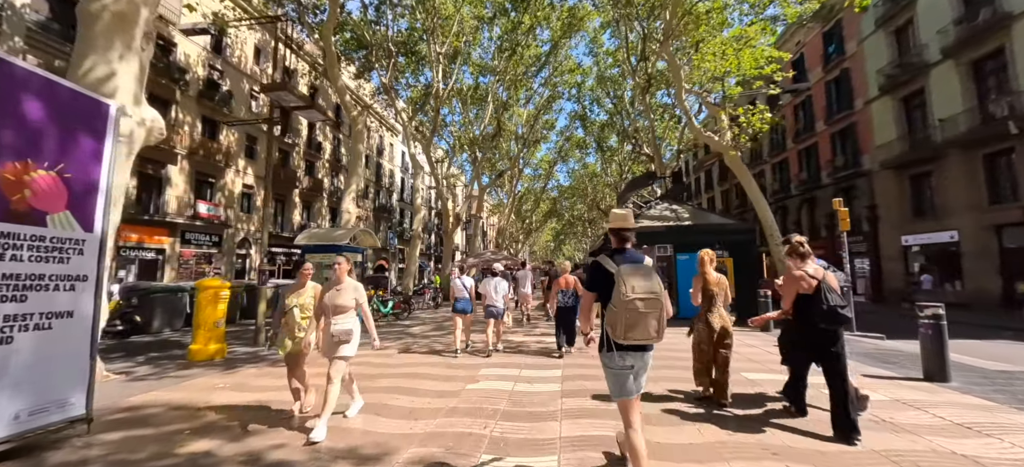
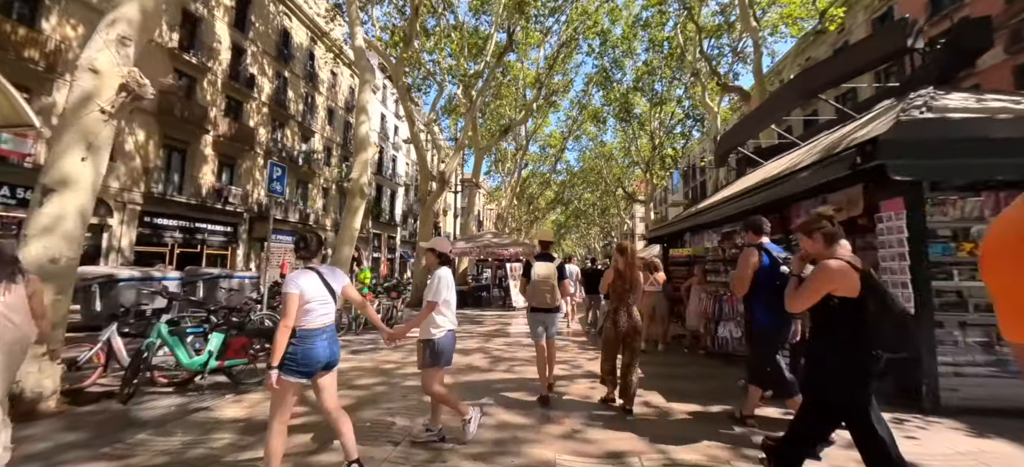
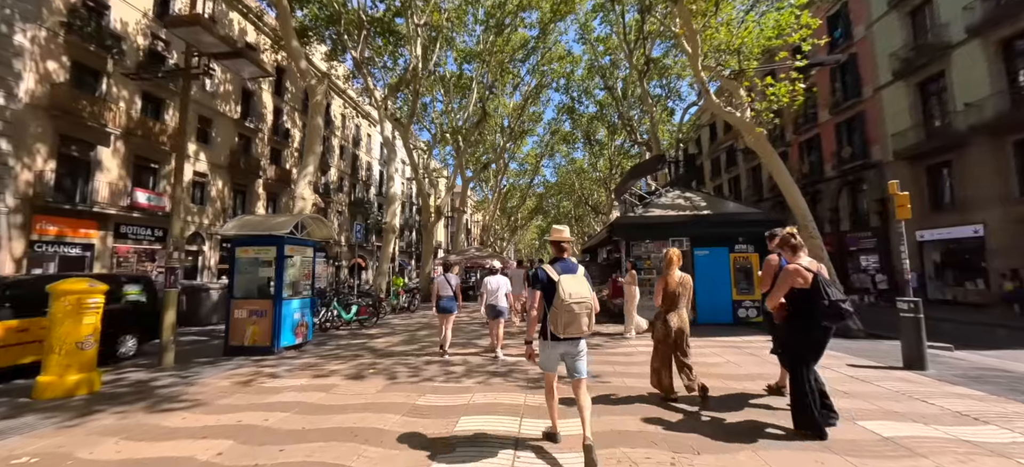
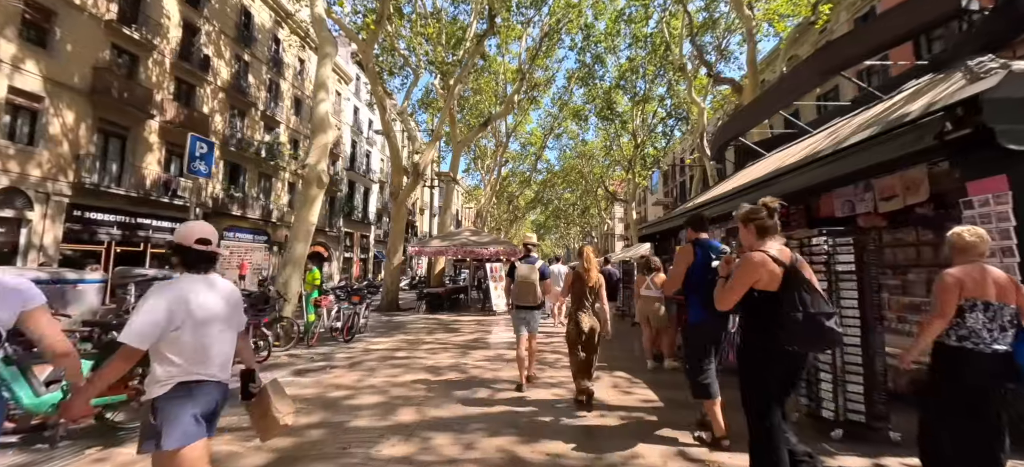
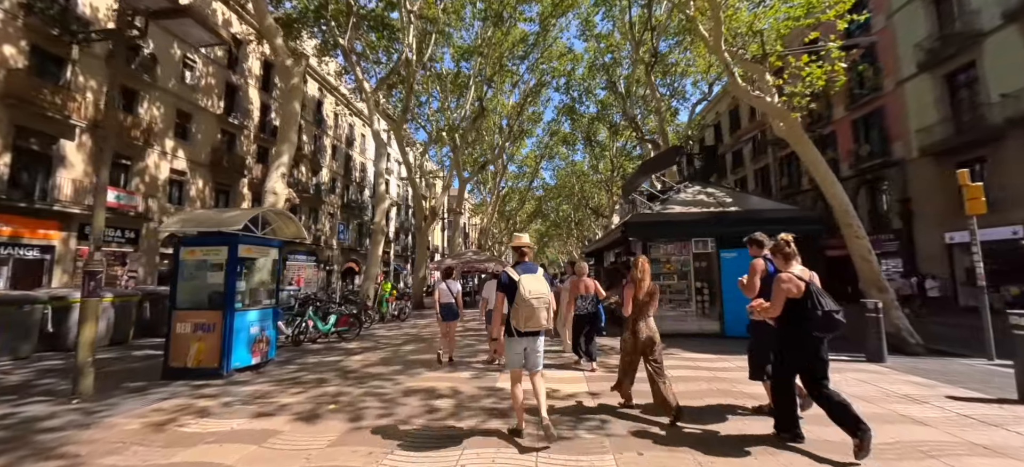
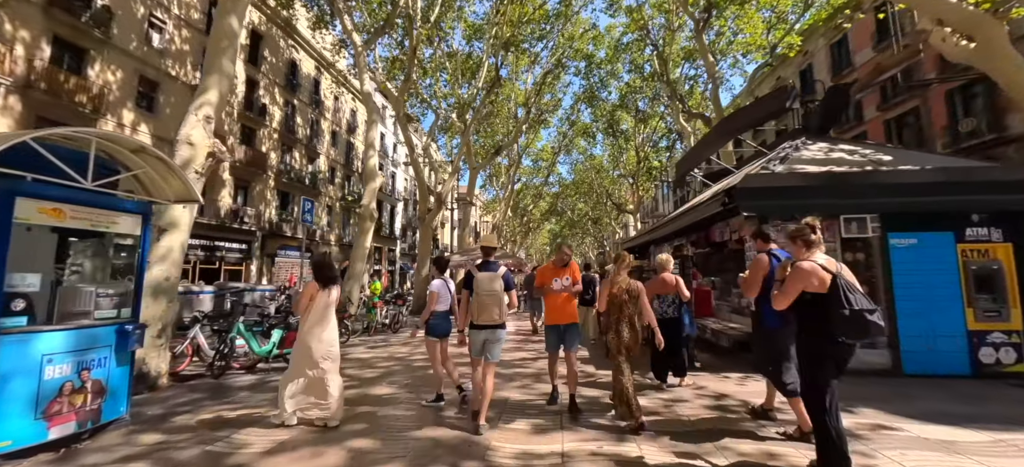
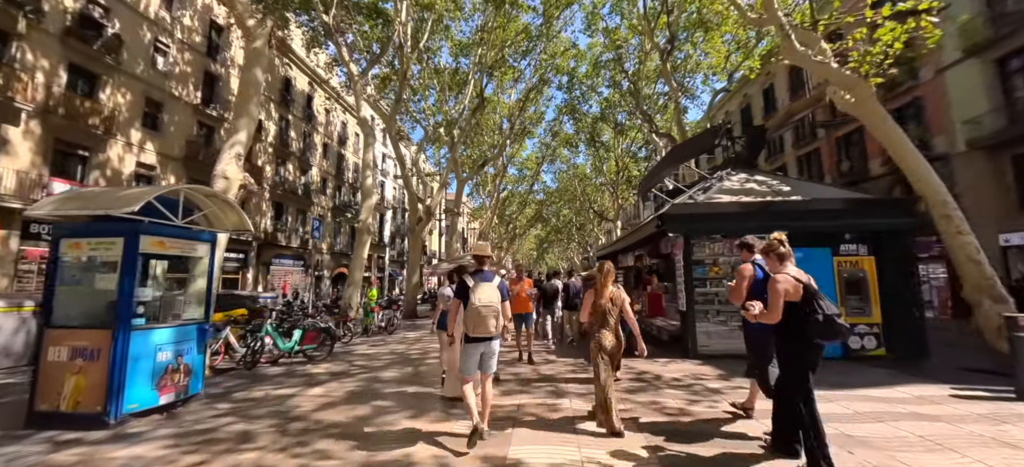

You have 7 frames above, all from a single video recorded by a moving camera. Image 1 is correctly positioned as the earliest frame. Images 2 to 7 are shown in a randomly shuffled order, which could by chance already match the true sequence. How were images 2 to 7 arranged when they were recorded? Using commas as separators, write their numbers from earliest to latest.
3, 5, 7, 6, 2, 4
